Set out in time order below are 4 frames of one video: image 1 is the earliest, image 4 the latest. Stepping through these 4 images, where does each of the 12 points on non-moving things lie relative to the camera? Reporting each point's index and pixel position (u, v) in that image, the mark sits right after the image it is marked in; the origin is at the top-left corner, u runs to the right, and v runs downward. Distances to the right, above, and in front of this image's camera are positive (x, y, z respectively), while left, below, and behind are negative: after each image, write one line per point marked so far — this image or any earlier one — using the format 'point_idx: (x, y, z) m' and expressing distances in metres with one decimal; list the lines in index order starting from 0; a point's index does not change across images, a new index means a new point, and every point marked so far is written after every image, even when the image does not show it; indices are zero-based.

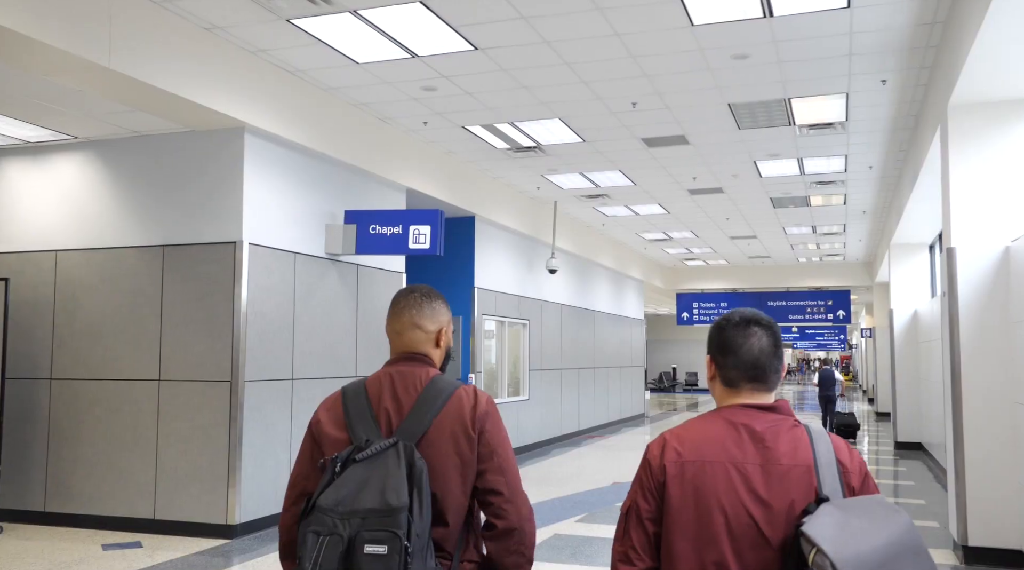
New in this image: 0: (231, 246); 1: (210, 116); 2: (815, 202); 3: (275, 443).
0: (-2.4, +0.3, +7.5) m
1: (-2.5, +1.4, +7.3) m
2: (+4.9, +1.3, +14.4) m
3: (-2.1, -1.4, +7.8) m
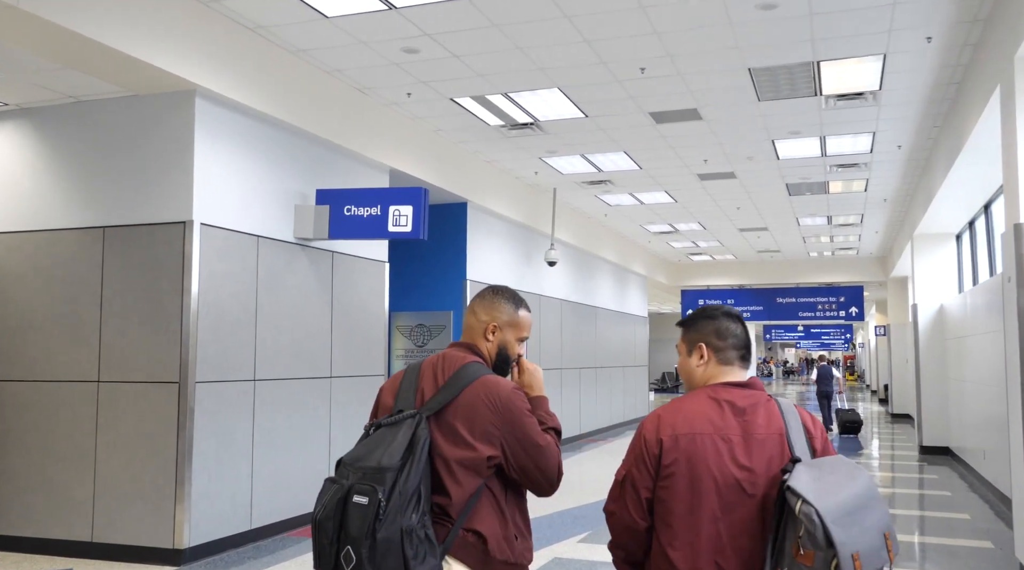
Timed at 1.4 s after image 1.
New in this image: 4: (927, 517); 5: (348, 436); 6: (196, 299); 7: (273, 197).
0: (-2.4, +0.4, +6.5) m
1: (-2.5, +1.5, +6.3) m
2: (+4.9, +1.5, +13.4) m
3: (-2.1, -1.3, +6.8) m
4: (+4.2, -2.4, +9.0) m
5: (-1.5, -1.4, +8.4) m
6: (-2.3, -0.1, +6.4) m
7: (-2.0, +0.7, +7.4) m
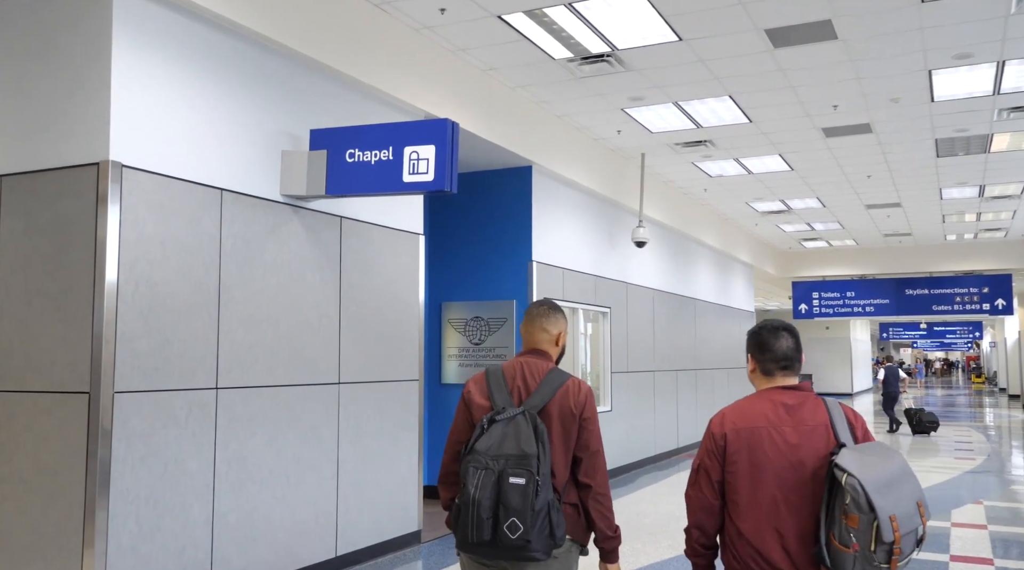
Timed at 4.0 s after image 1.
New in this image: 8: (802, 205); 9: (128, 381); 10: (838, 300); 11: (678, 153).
0: (-2.1, +0.6, +4.5) m
1: (-2.3, +1.7, +4.4) m
2: (+5.8, +1.7, +10.6) m
3: (-1.8, -1.1, +4.9) m
4: (+4.8, -2.1, +6.3) m
5: (-1.0, -1.3, +6.3) m
6: (-2.0, +0.1, +4.5) m
7: (-1.6, +0.9, +5.4) m
8: (+4.8, +1.3, +14.7) m
9: (-2.0, -0.5, +4.6) m
10: (+7.2, -0.3, +19.4) m
11: (+2.1, +1.6, +11.0) m
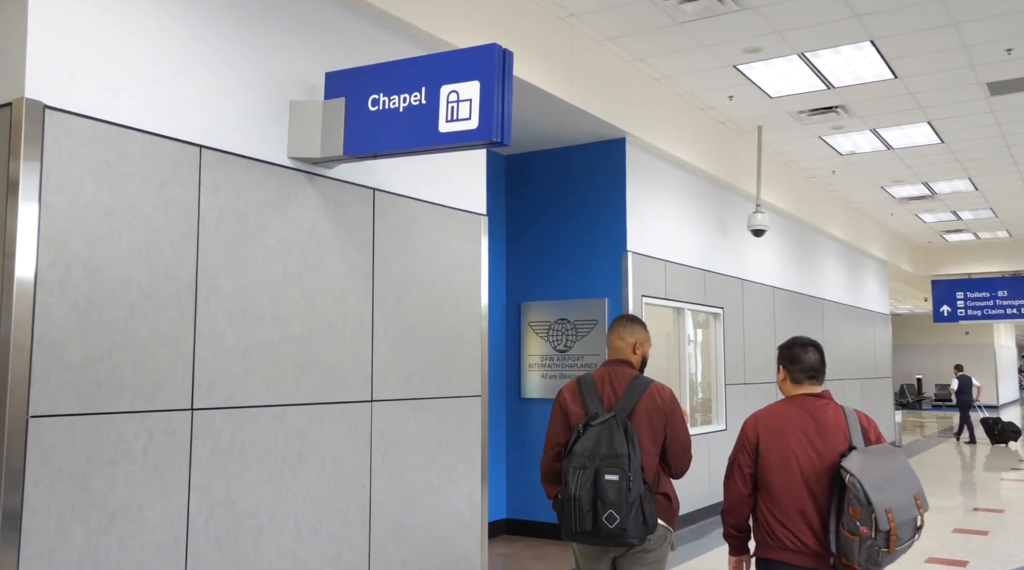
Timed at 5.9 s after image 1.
0: (-1.9, +0.6, +3.3) m
1: (-2.1, +1.7, +3.2) m
2: (+6.7, +1.8, +8.4) m
3: (-1.5, -1.1, +3.6) m
4: (+5.2, -2.0, +4.3) m
5: (-0.6, -1.2, +5.0) m
6: (-1.8, +0.1, +3.3) m
7: (-1.3, +1.0, +4.2) m
8: (+6.2, +1.4, +12.6) m
9: (-1.7, -0.4, +3.3) m
10: (+9.2, -0.3, +17.0) m
11: (+3.1, +1.7, +9.3) m
